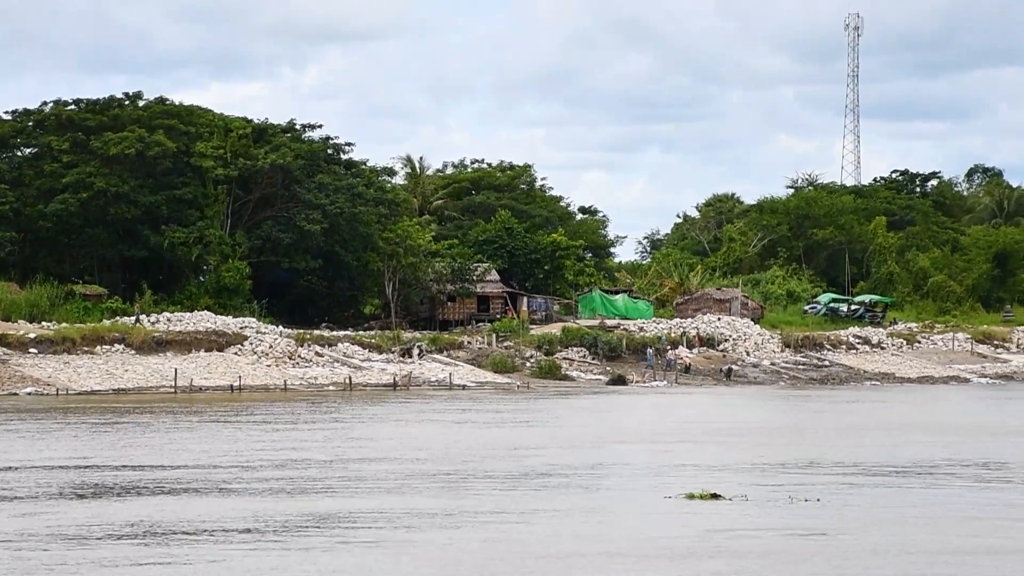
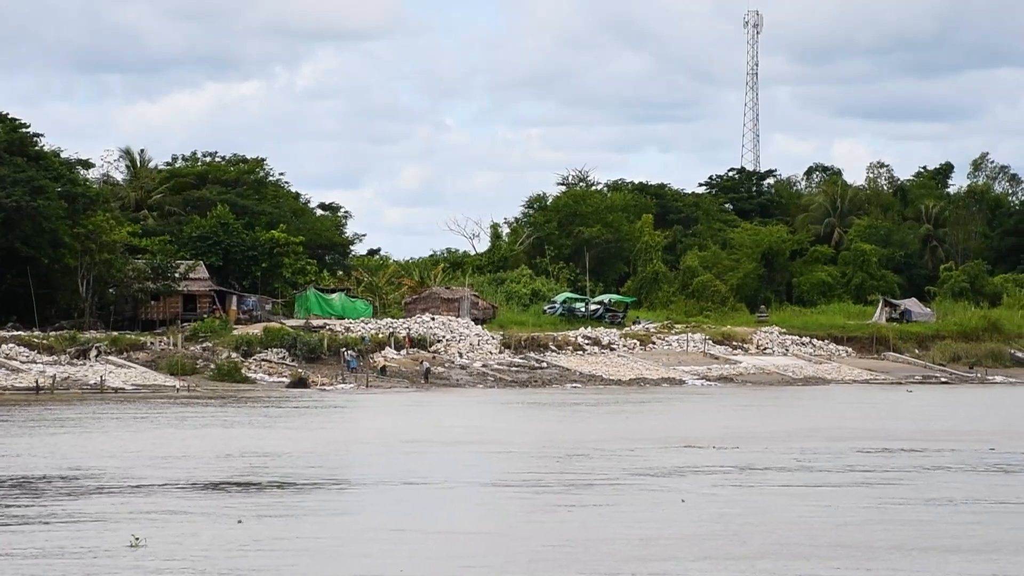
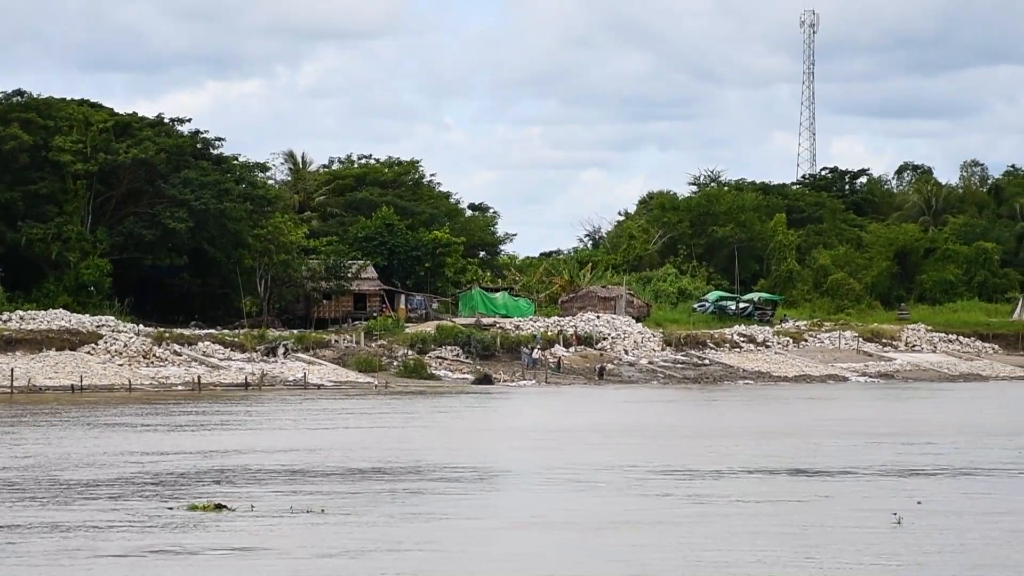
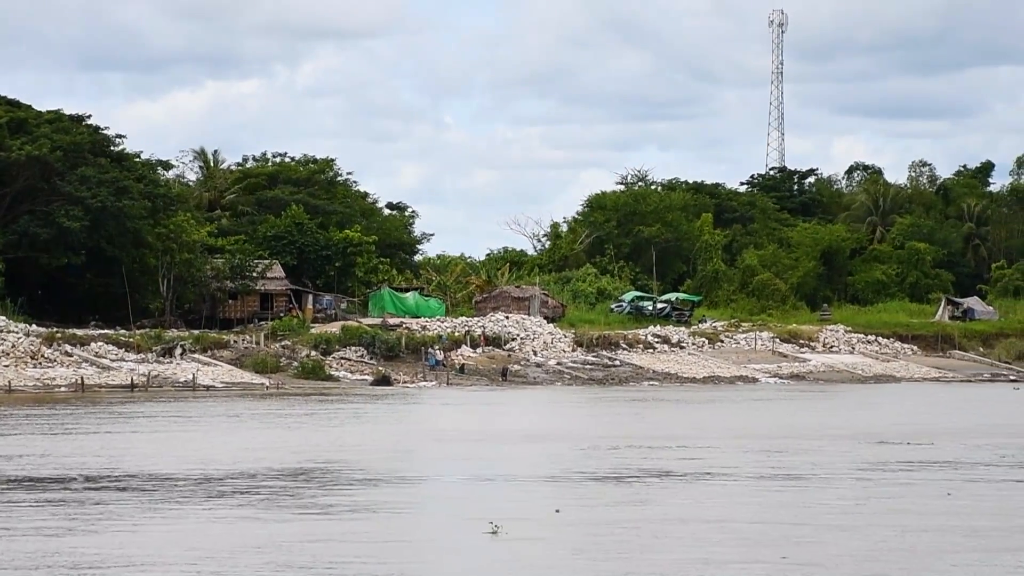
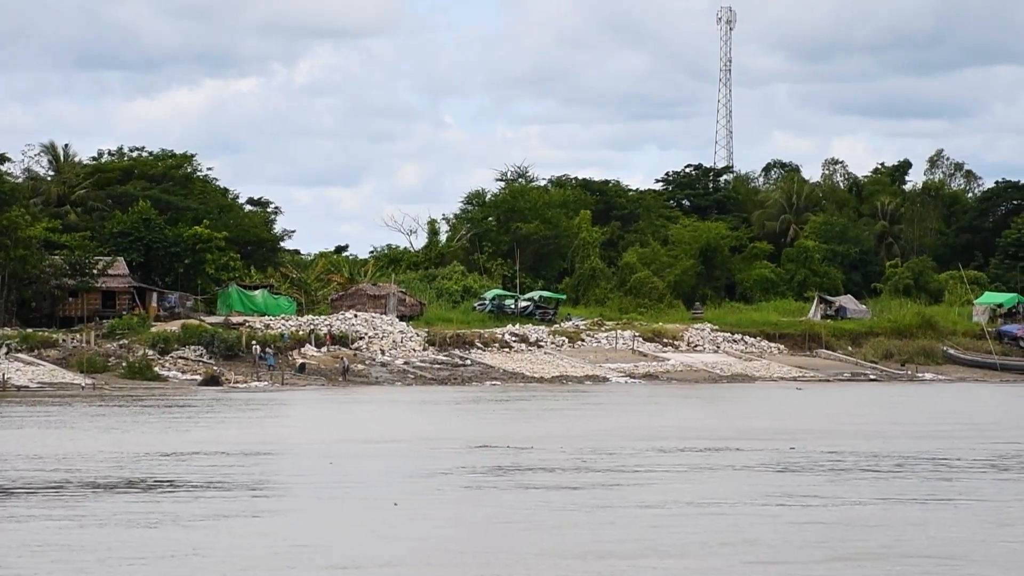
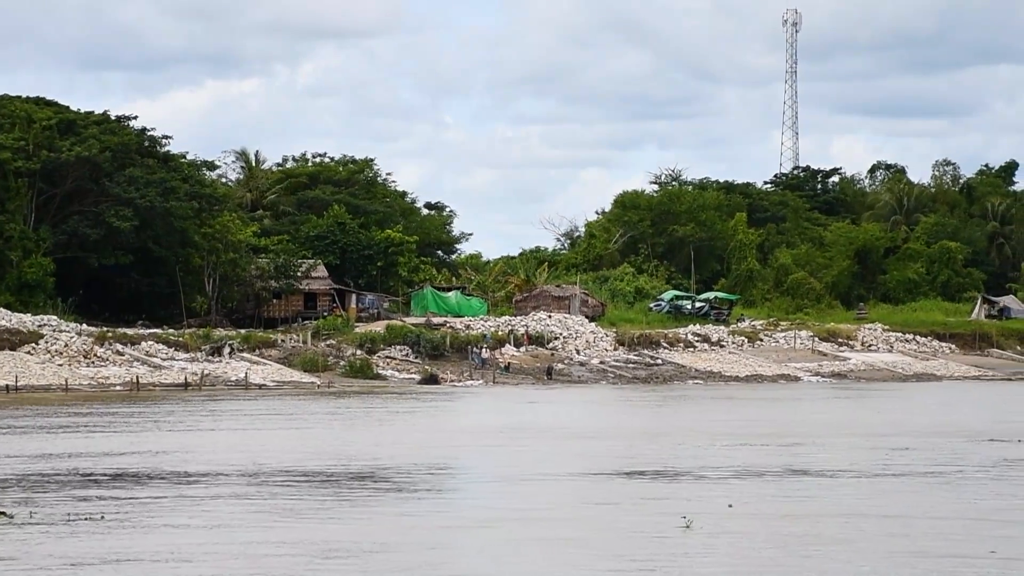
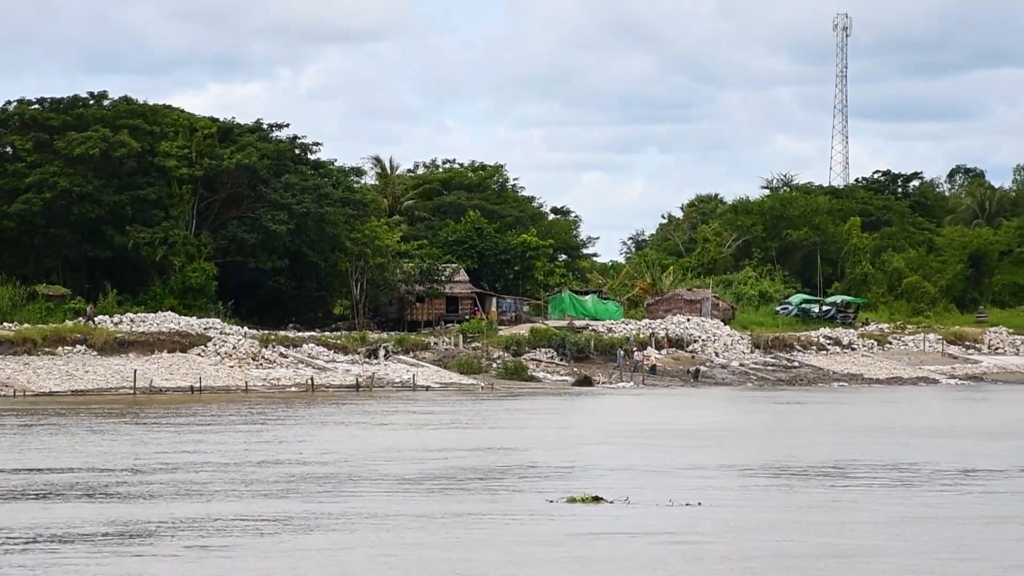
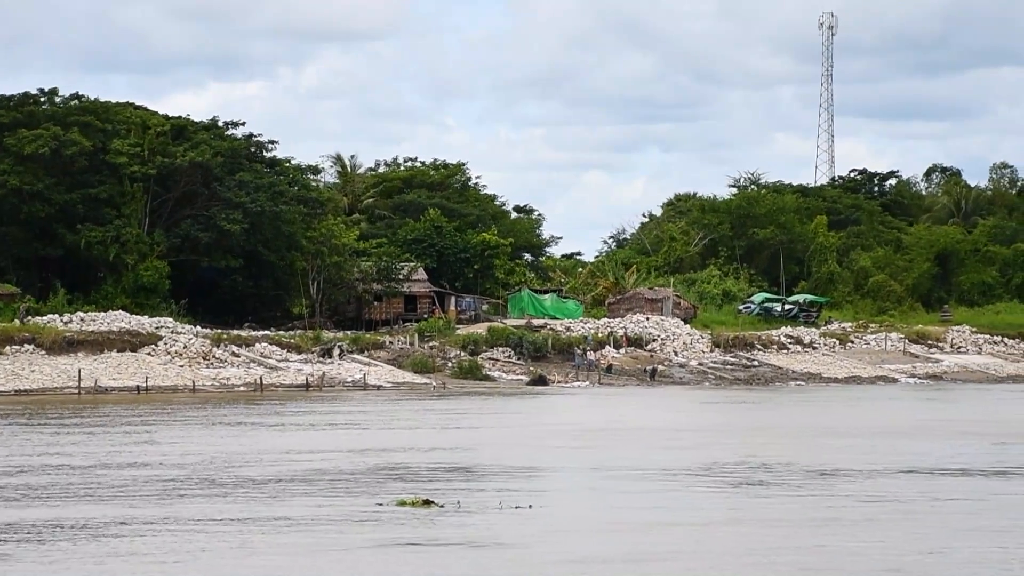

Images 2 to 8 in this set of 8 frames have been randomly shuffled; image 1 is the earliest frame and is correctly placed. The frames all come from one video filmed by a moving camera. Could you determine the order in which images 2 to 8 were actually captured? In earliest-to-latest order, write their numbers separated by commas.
7, 8, 3, 6, 4, 2, 5
